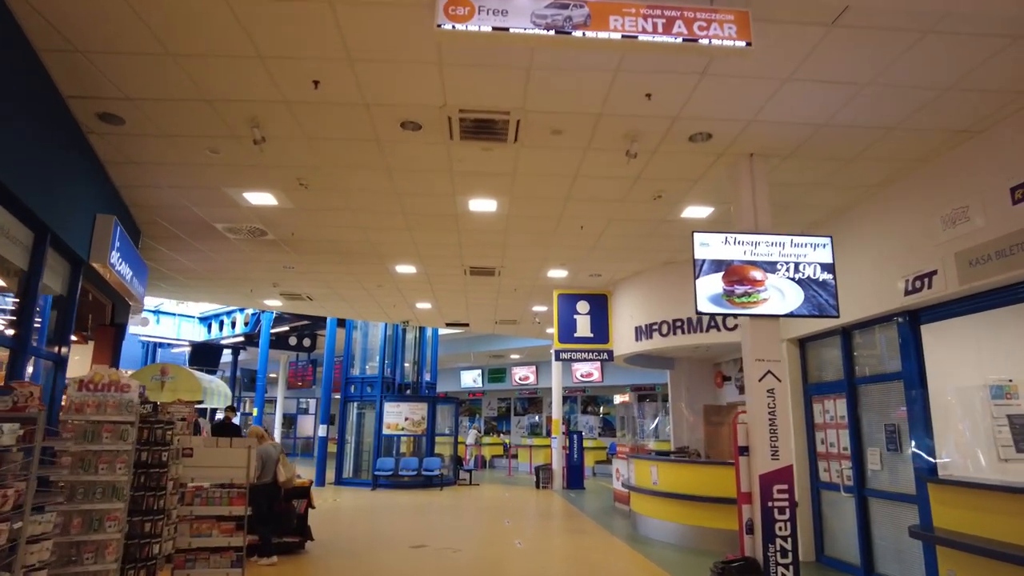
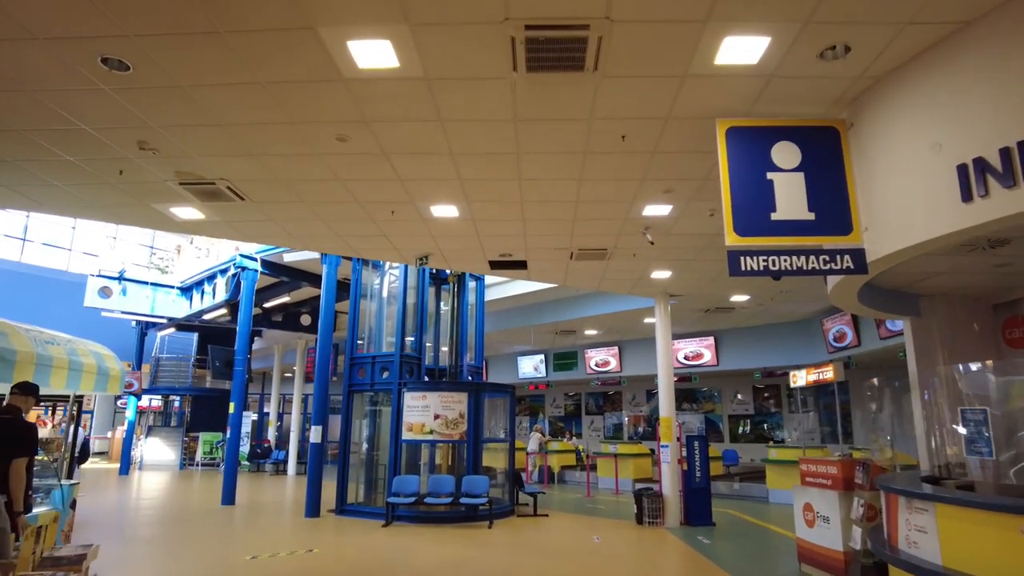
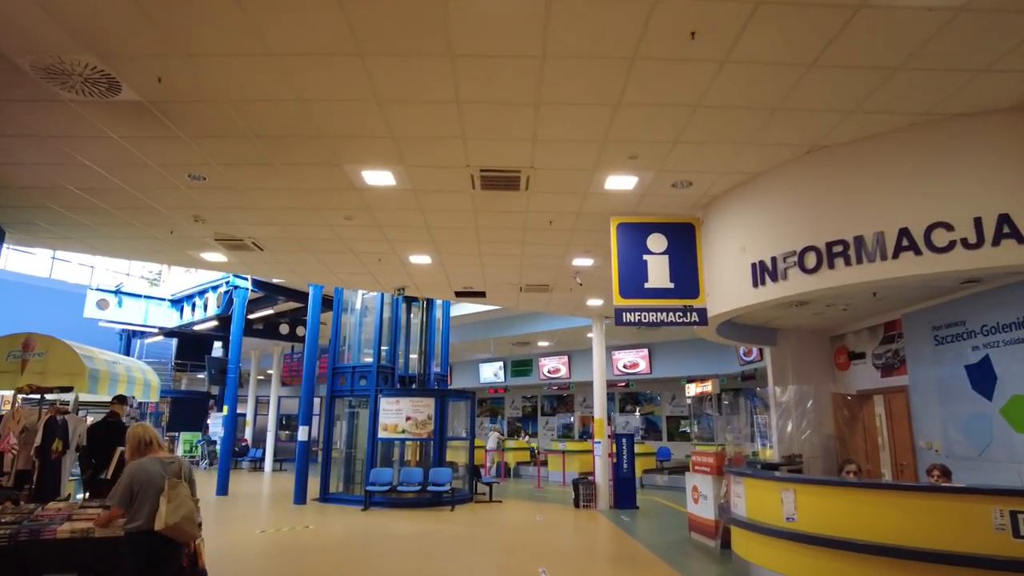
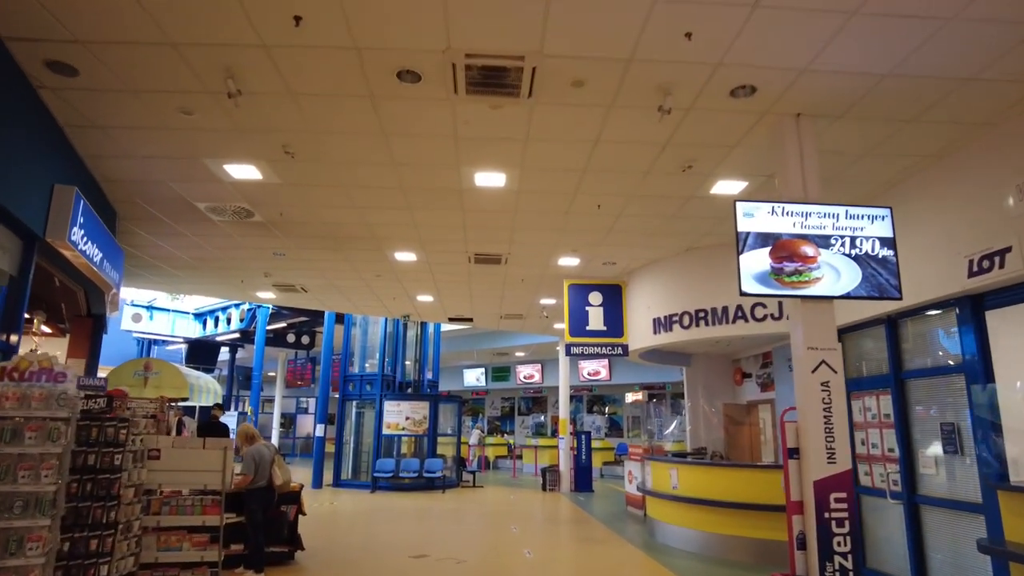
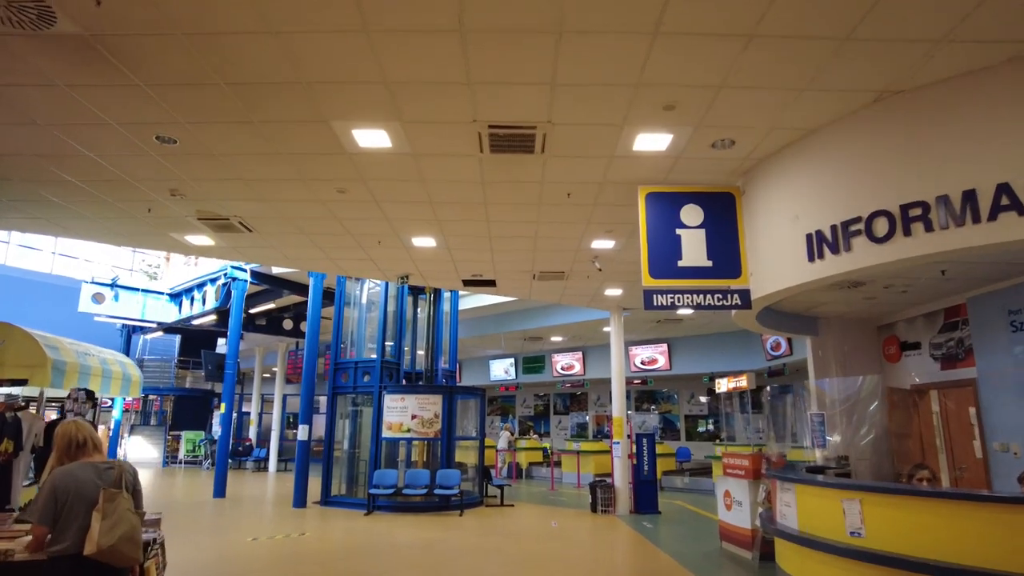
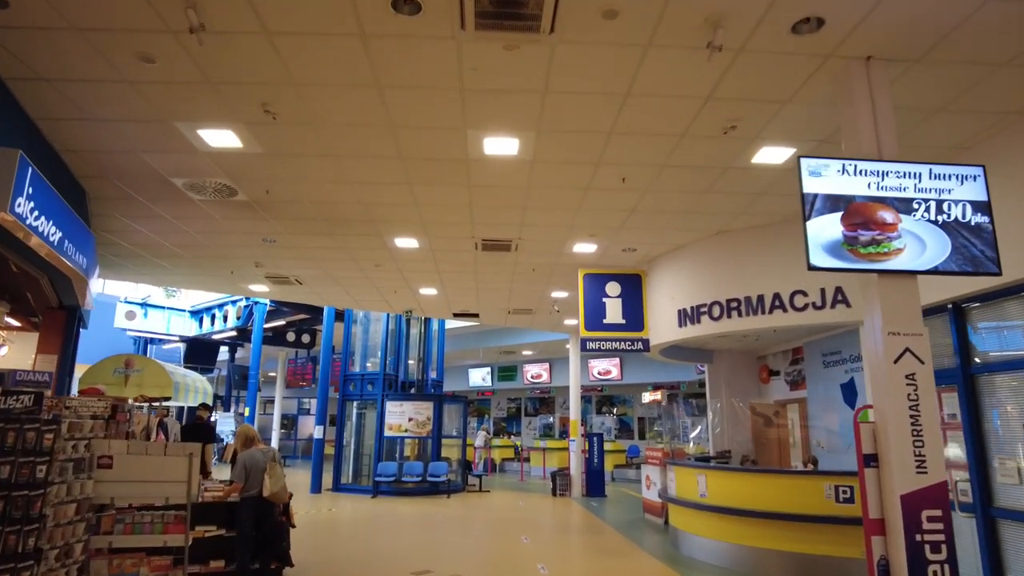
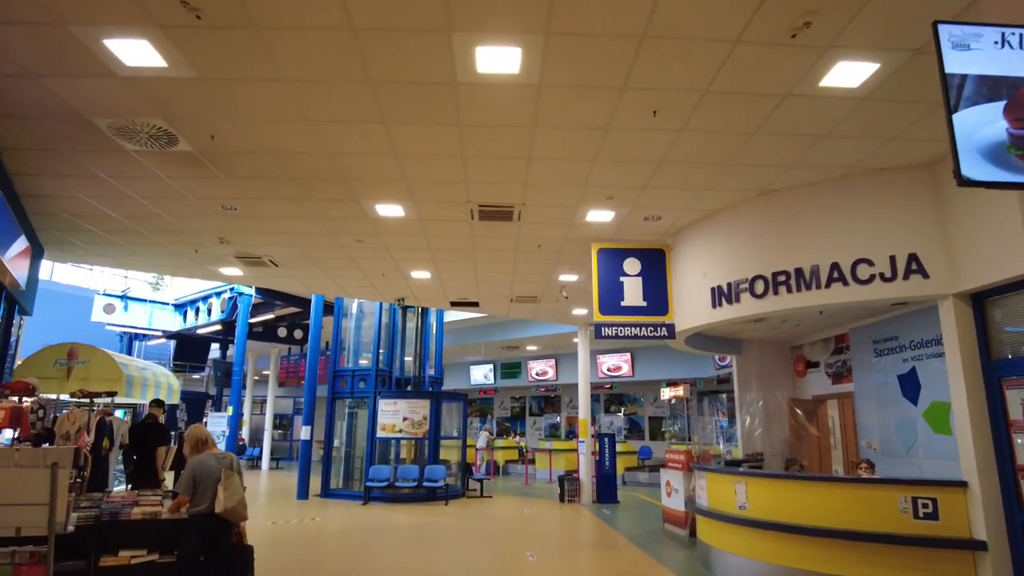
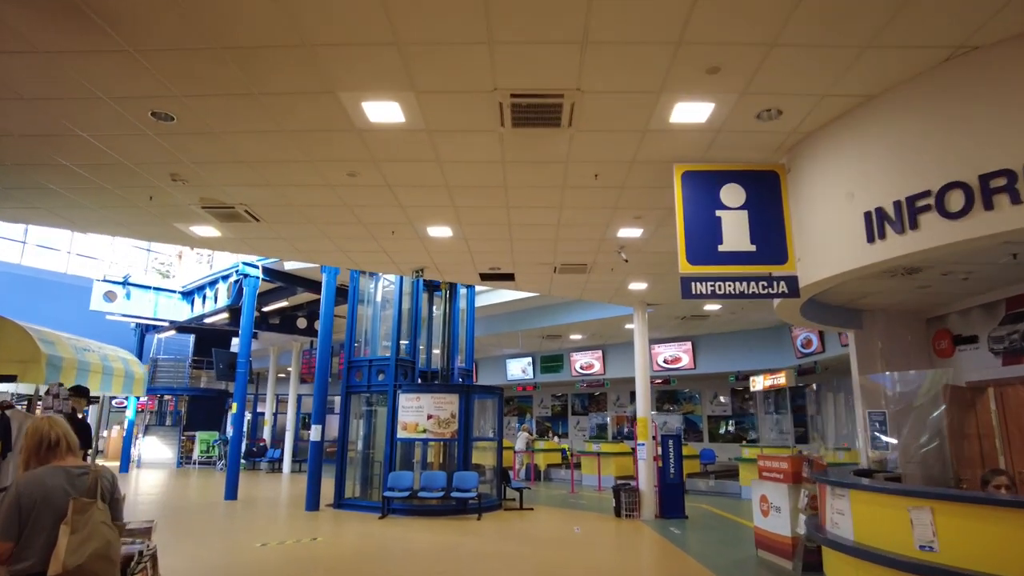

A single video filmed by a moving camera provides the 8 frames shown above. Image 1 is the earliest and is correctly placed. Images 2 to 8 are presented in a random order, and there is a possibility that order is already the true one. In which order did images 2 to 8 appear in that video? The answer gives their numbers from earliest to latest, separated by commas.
4, 6, 7, 3, 5, 8, 2
